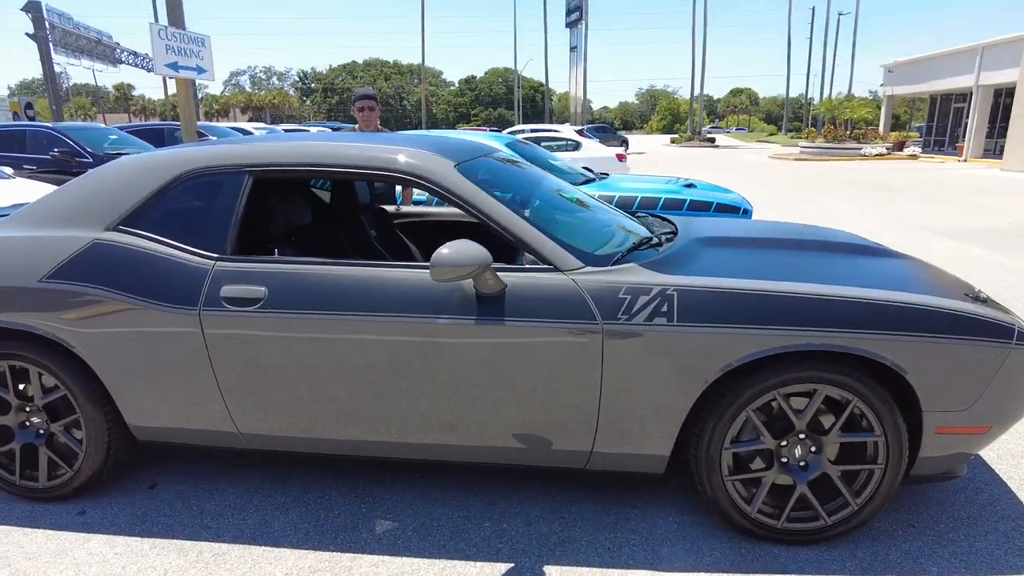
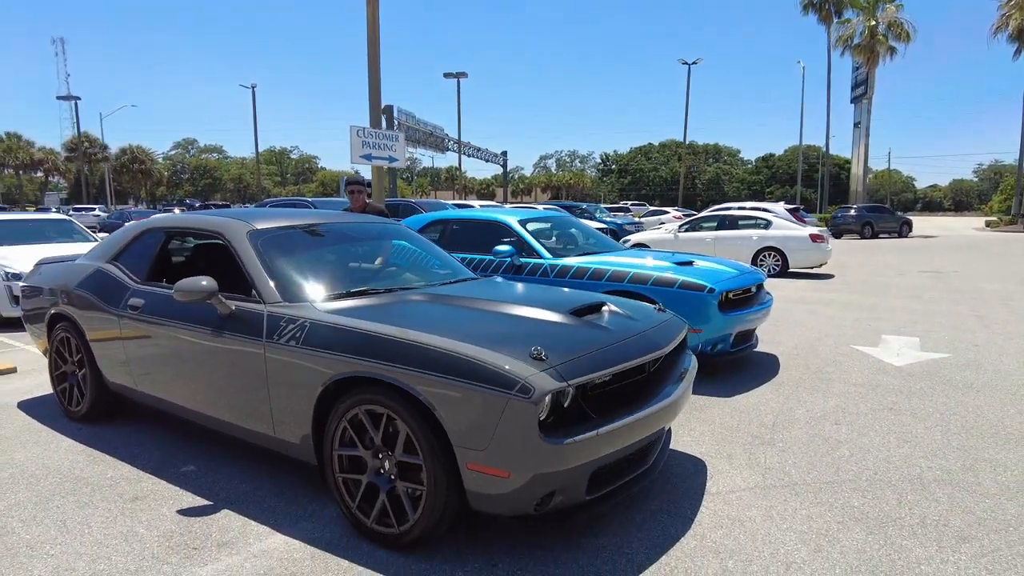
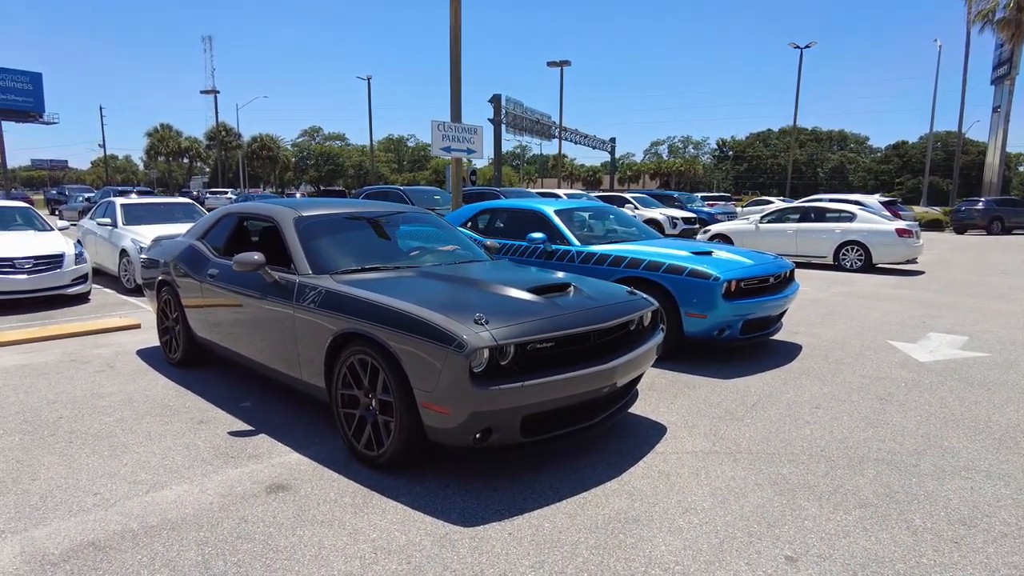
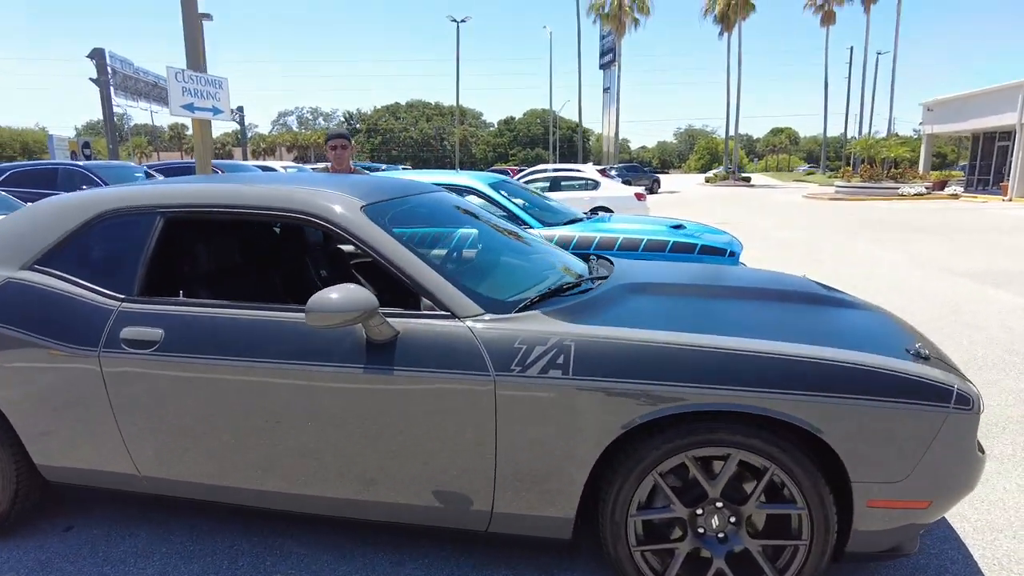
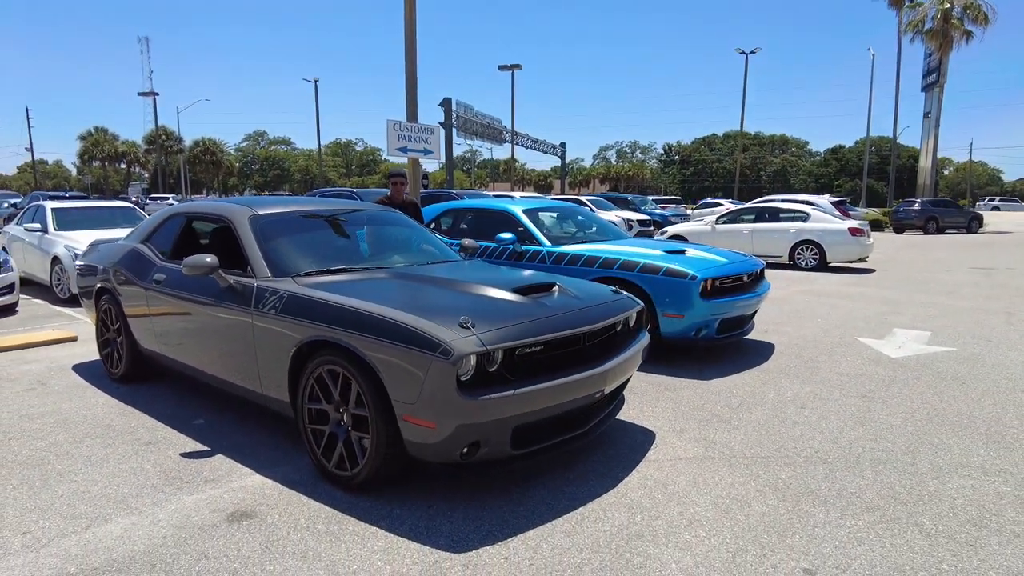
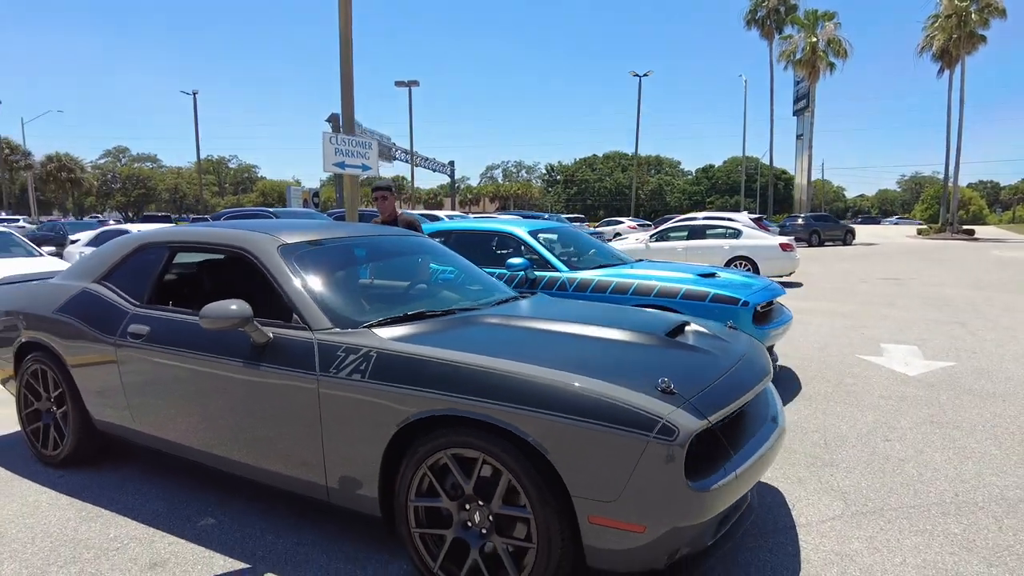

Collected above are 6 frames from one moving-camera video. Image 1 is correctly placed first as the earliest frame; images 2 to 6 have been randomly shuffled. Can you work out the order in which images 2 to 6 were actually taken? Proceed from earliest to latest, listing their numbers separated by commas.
4, 6, 2, 5, 3
